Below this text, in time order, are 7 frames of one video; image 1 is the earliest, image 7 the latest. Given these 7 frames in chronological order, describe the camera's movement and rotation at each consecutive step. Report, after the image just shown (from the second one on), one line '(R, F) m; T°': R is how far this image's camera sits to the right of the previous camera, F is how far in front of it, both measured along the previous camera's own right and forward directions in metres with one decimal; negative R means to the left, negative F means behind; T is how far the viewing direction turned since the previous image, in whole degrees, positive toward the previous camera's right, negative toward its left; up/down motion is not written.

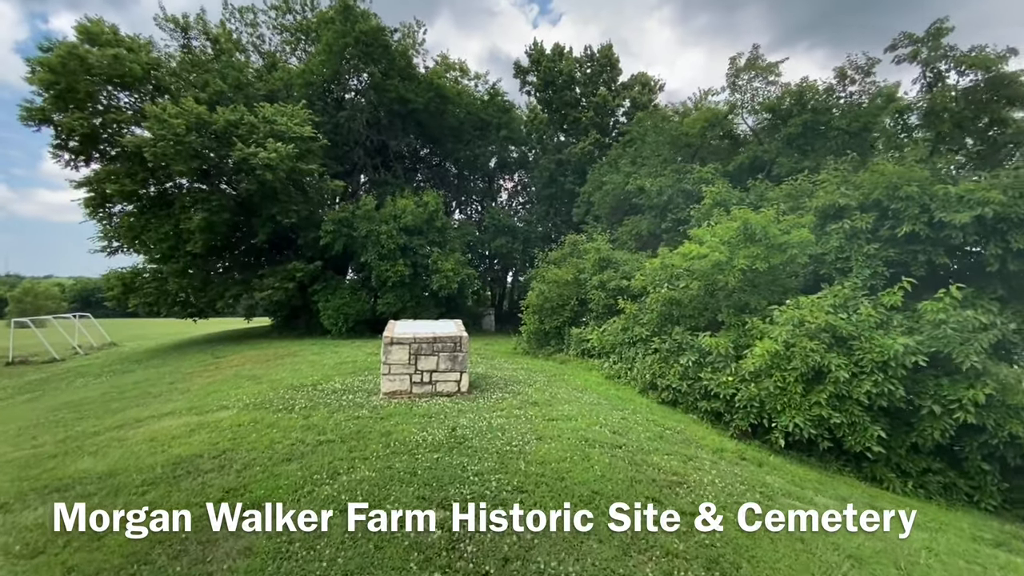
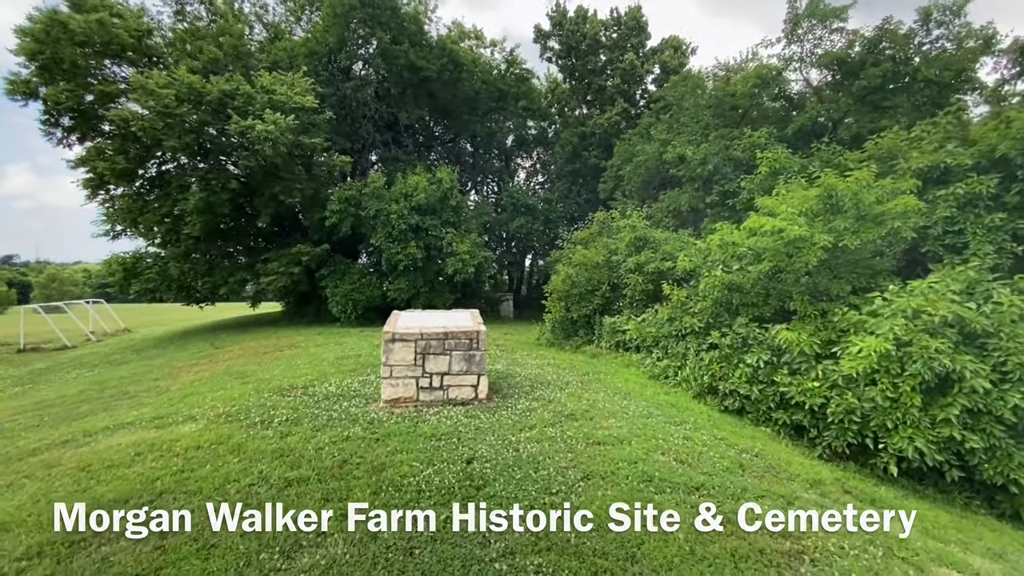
(-0.1, +1.2) m; -2°
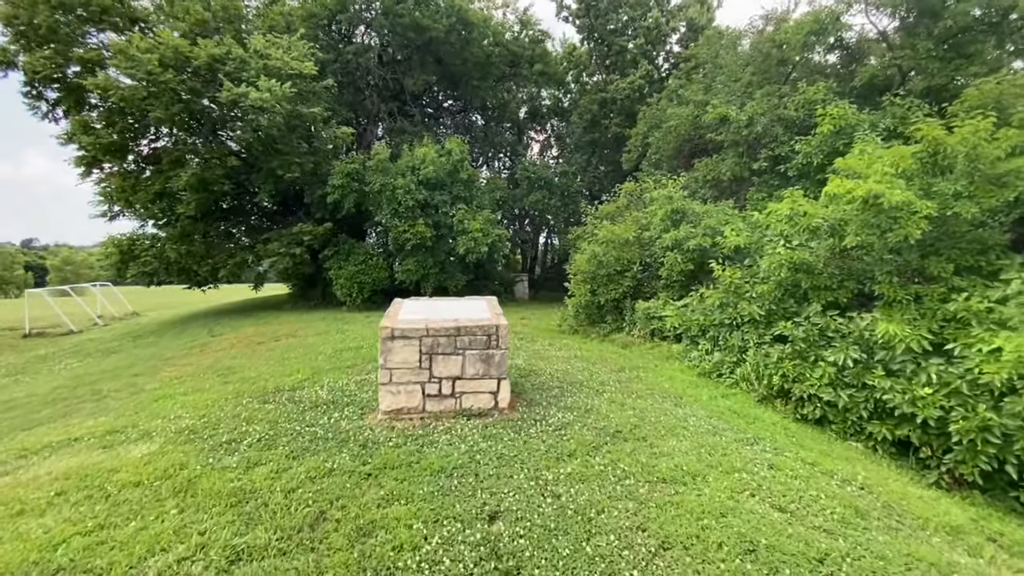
(-0.1, +1.0) m; -1°
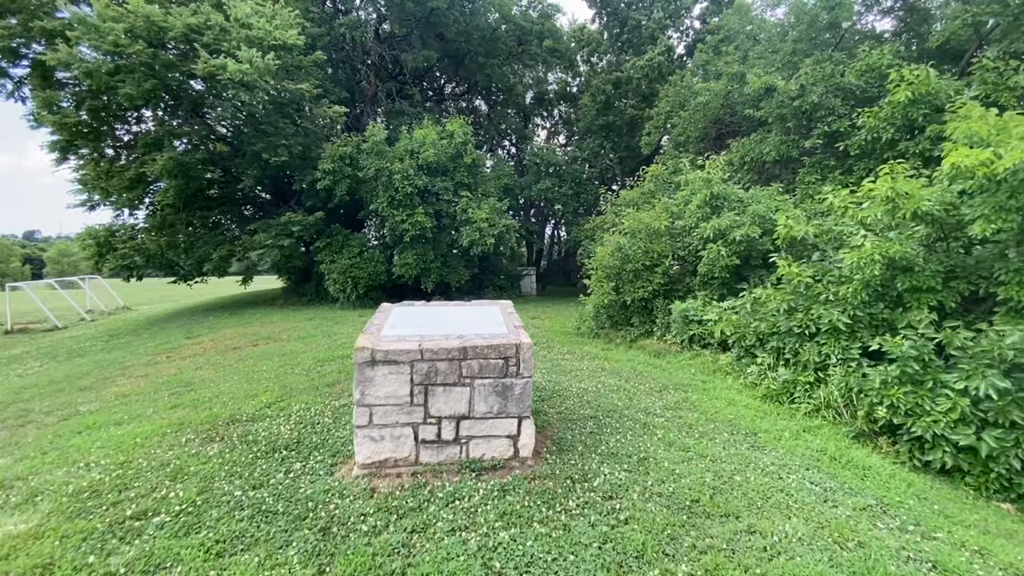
(-0.2, +1.2) m; 0°
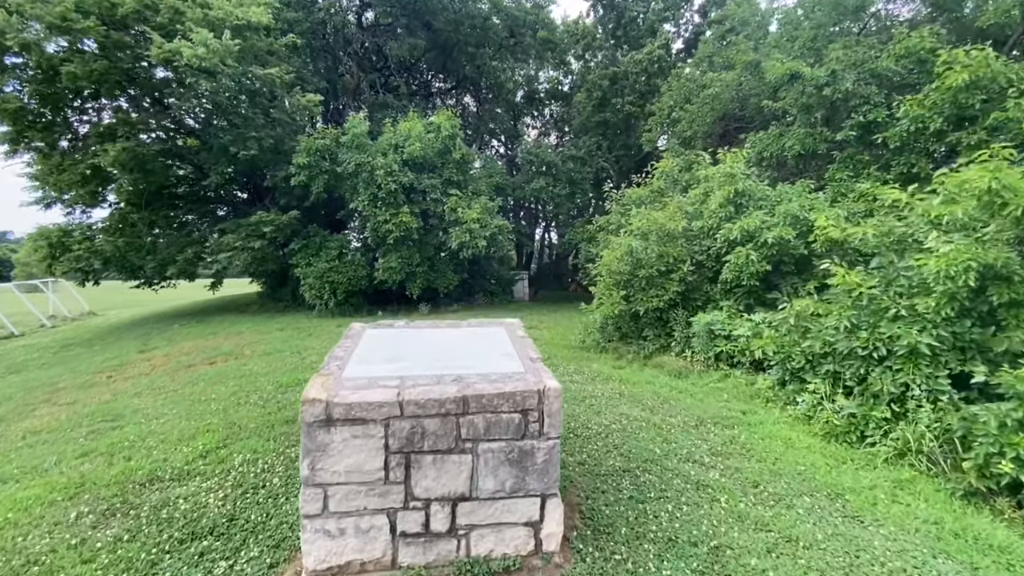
(-0.1, +0.9) m; +2°
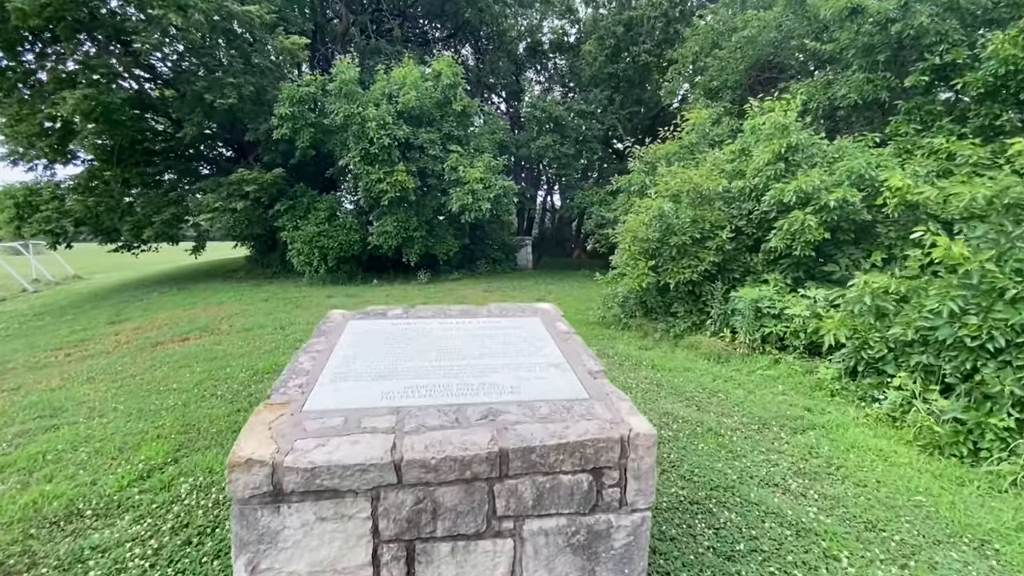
(-0.2, +0.8) m; 0°
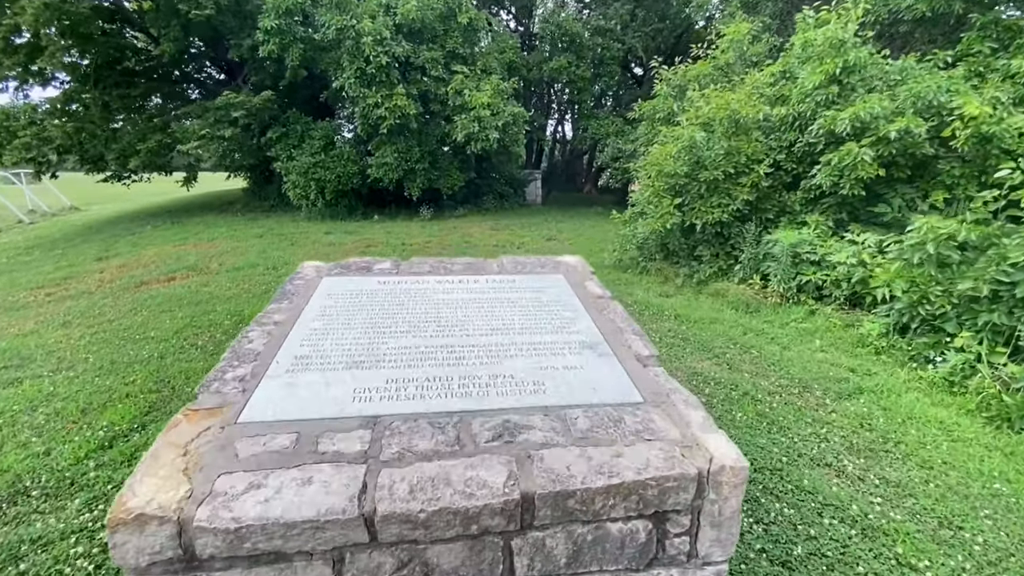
(0.0, +0.5) m; -1°
